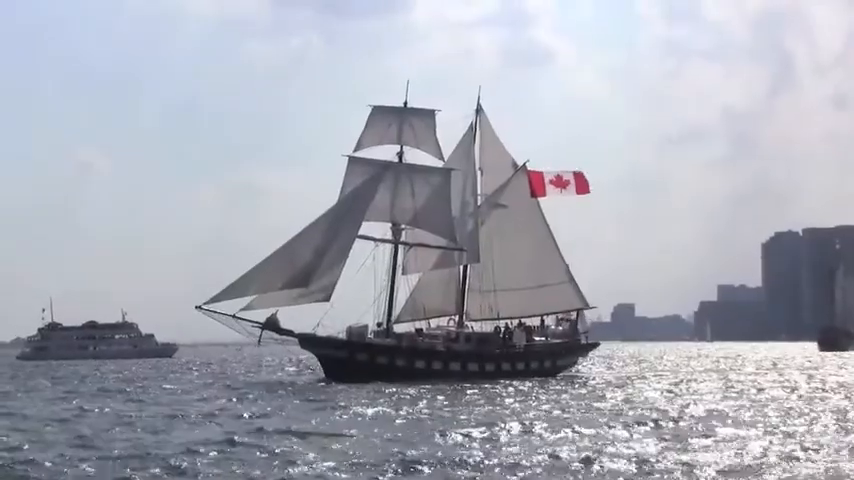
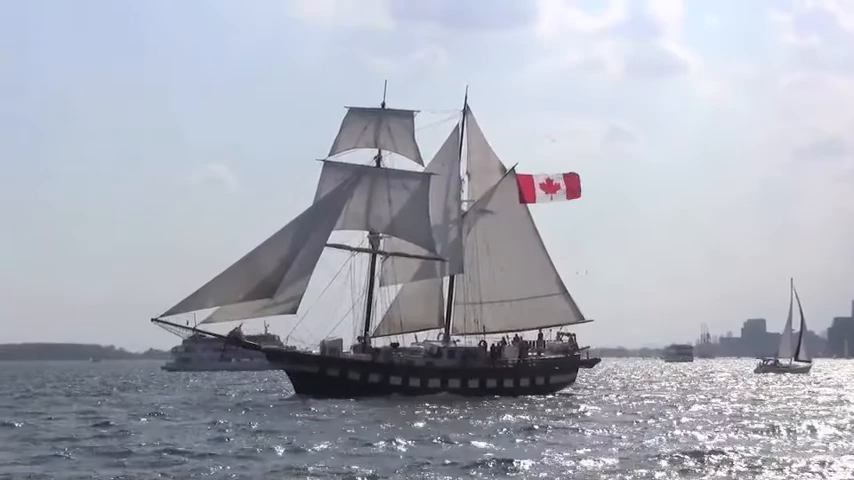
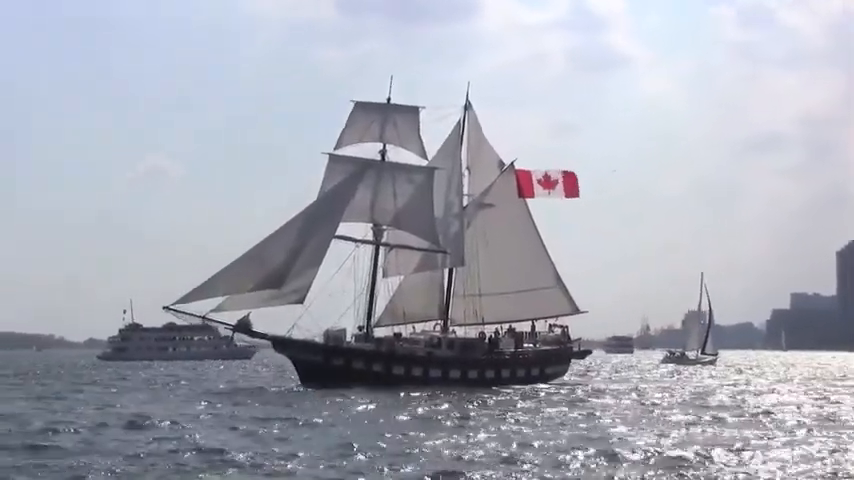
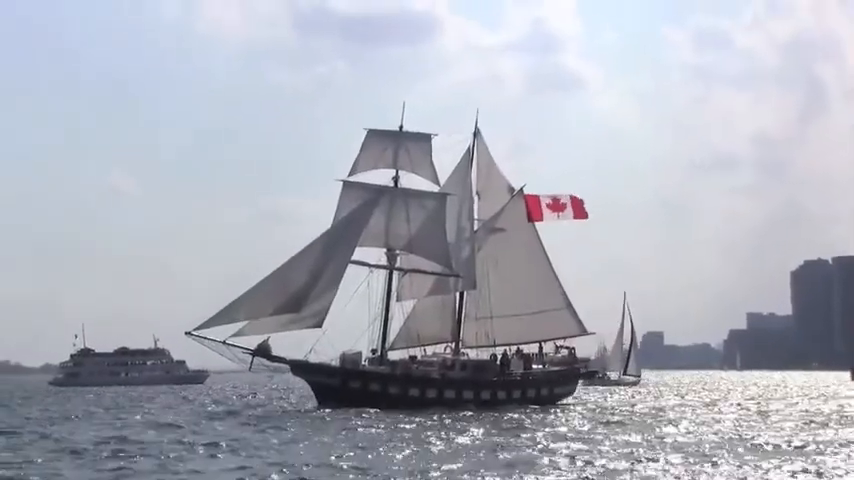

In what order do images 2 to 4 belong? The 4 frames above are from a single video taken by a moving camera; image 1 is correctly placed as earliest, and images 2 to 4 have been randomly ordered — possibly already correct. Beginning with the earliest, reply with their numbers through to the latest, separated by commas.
4, 3, 2
